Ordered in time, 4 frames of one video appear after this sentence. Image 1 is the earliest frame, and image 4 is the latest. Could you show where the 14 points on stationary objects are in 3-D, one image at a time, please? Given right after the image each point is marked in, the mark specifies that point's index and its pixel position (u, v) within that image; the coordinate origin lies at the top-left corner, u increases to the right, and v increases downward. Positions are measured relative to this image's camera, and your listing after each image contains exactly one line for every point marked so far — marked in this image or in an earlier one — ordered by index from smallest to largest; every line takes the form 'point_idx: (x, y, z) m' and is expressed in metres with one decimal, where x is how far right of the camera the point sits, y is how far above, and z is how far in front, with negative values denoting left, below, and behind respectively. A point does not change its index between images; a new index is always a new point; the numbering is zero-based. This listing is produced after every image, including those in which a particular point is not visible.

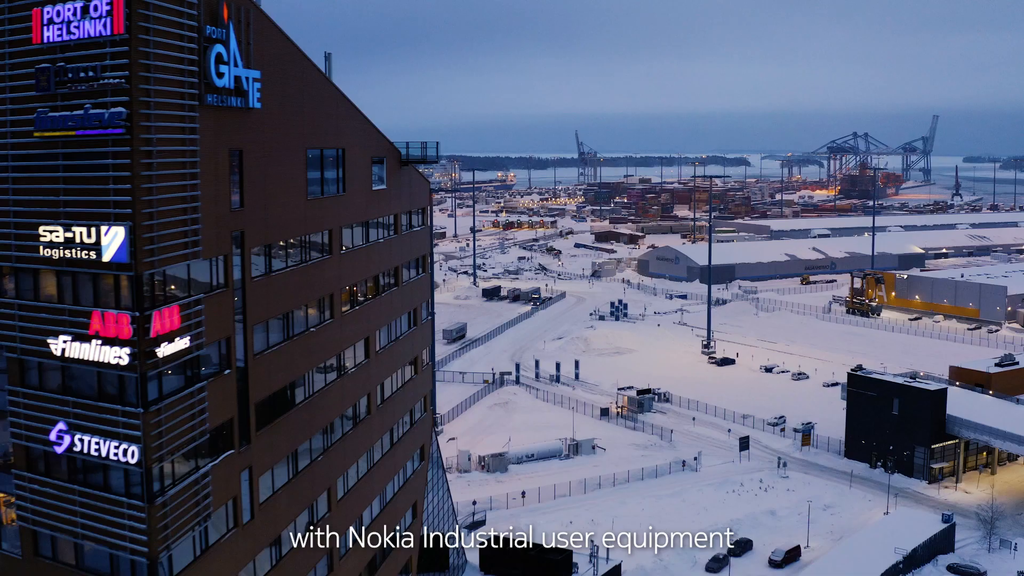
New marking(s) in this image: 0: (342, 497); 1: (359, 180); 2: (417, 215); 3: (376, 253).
0: (-2.5, -3.1, +13.3) m
1: (-2.4, +1.7, +13.7) m
2: (-1.9, +1.4, +17.2) m
3: (-2.3, +0.6, +14.8) m
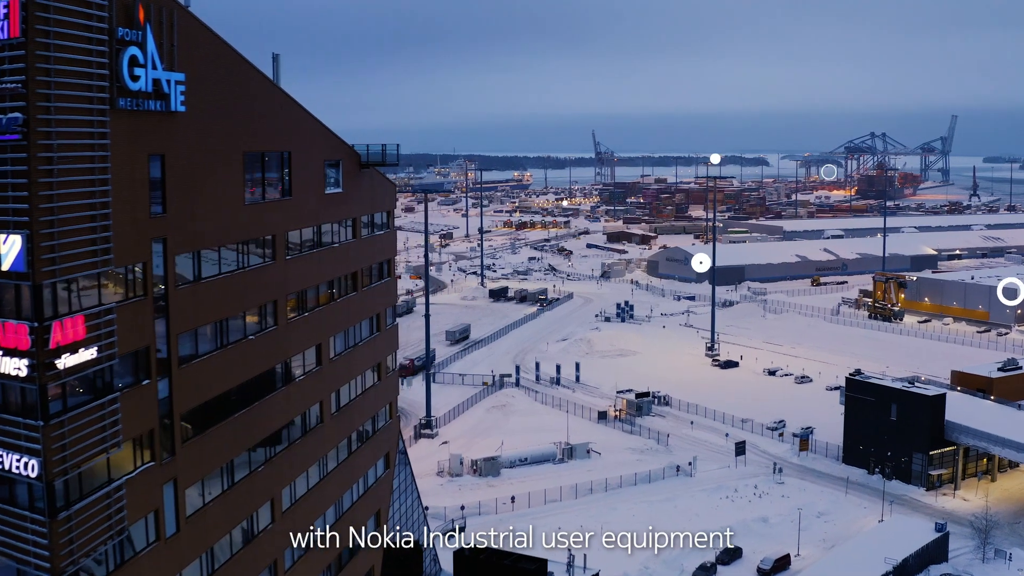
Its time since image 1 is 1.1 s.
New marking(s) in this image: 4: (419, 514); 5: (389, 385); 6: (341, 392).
0: (-3.3, -3.2, +13.1) m
1: (-3.1, +1.6, +13.5) m
2: (-2.5, +1.3, +16.9) m
3: (-3.0, +0.5, +14.5) m
4: (-2.2, -5.1, +20.0) m
5: (-2.4, -1.9, +17.3) m
6: (-2.9, -1.7, +15.0) m
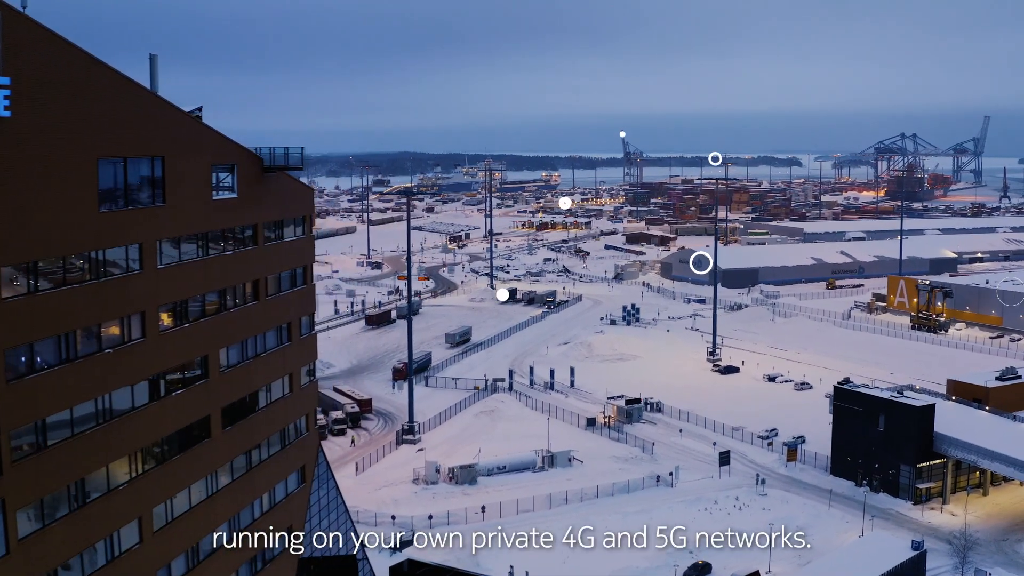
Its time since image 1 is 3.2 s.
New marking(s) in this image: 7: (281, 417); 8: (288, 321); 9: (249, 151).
0: (-4.9, -3.4, +12.5) m
1: (-4.7, +1.4, +12.9) m
2: (-4.0, +1.2, +16.4) m
3: (-4.6, +0.3, +14.0) m
4: (-3.6, -5.2, +19.5) m
5: (-3.9, -2.0, +16.7) m
6: (-4.5, -1.9, +14.5) m
7: (-4.1, -2.3, +15.8) m
8: (-4.0, -0.6, +16.0) m
9: (-4.3, +2.3, +14.7) m
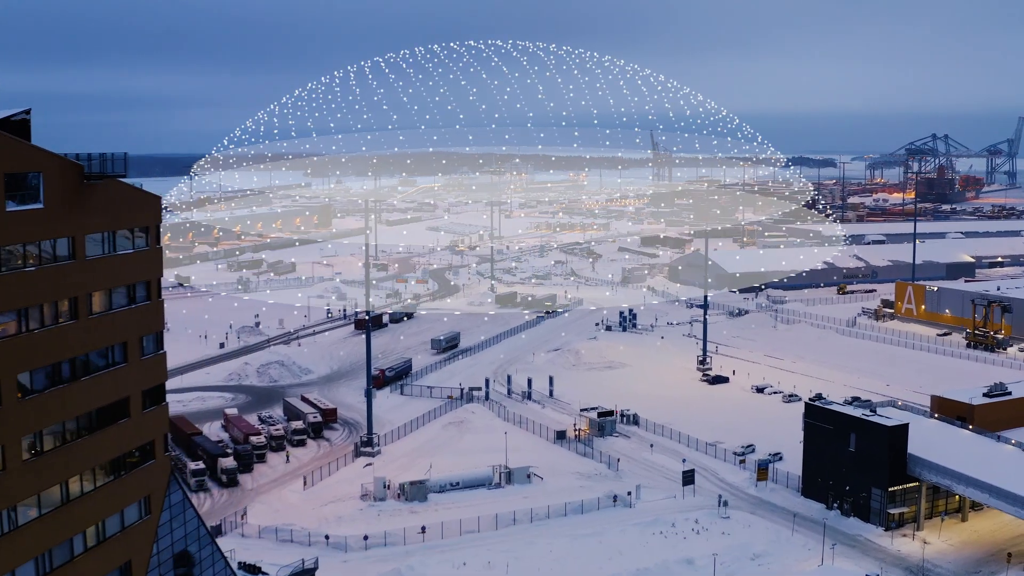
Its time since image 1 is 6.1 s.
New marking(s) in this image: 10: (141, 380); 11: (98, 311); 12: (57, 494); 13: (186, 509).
0: (-7.4, -3.7, +11.2) m
1: (-7.1, +1.2, +11.6) m
2: (-6.4, +0.9, +15.0) m
3: (-7.0, 0.0, +12.6) m
4: (-5.9, -5.5, +18.1) m
5: (-6.3, -2.3, +15.3) m
6: (-6.9, -2.2, +13.1) m
7: (-6.5, -2.6, +14.4) m
8: (-6.4, -0.9, +14.6) m
9: (-6.7, +2.0, +13.3) m
10: (-6.3, -1.6, +15.1) m
11: (-6.6, -0.4, +14.2) m
12: (-6.9, -3.2, +13.4) m
13: (-6.0, -4.5, +17.3) m
